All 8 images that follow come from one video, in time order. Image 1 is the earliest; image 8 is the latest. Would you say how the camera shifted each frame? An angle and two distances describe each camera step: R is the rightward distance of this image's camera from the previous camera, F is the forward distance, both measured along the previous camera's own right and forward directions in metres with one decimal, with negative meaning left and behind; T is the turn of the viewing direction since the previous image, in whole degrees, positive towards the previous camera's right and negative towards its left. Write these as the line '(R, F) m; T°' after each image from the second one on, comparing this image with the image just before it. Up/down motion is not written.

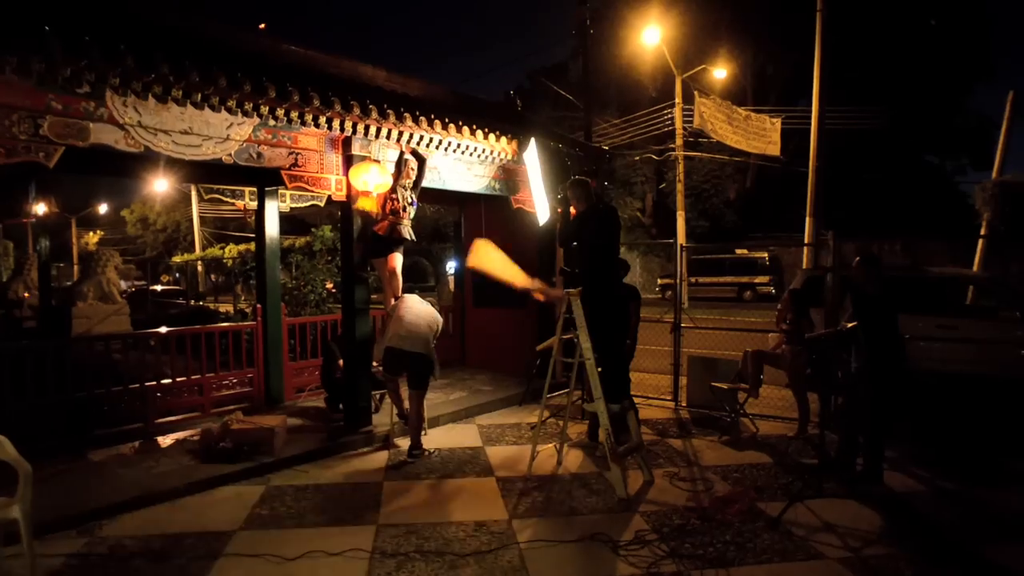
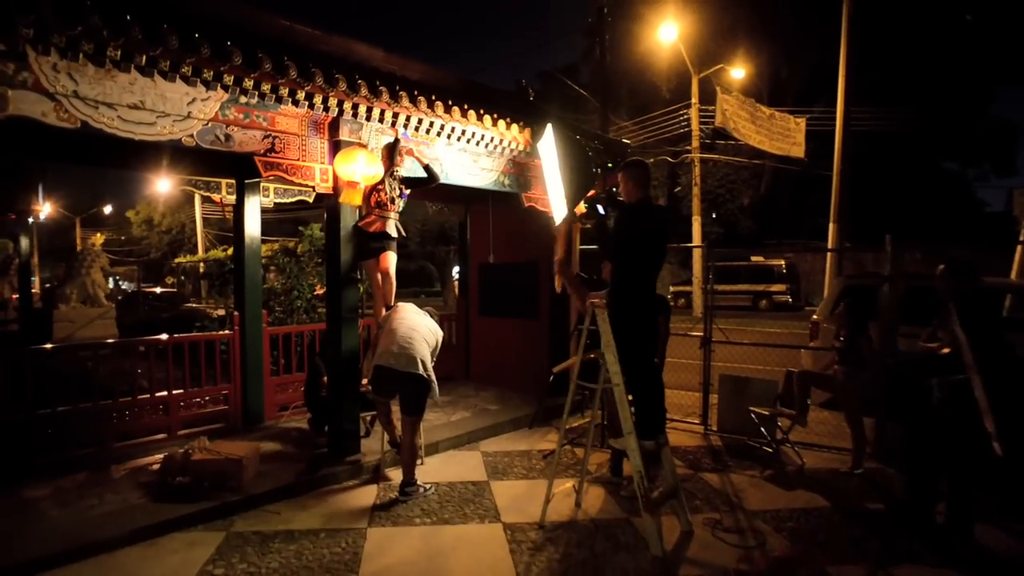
(0.0, +0.9) m; -1°
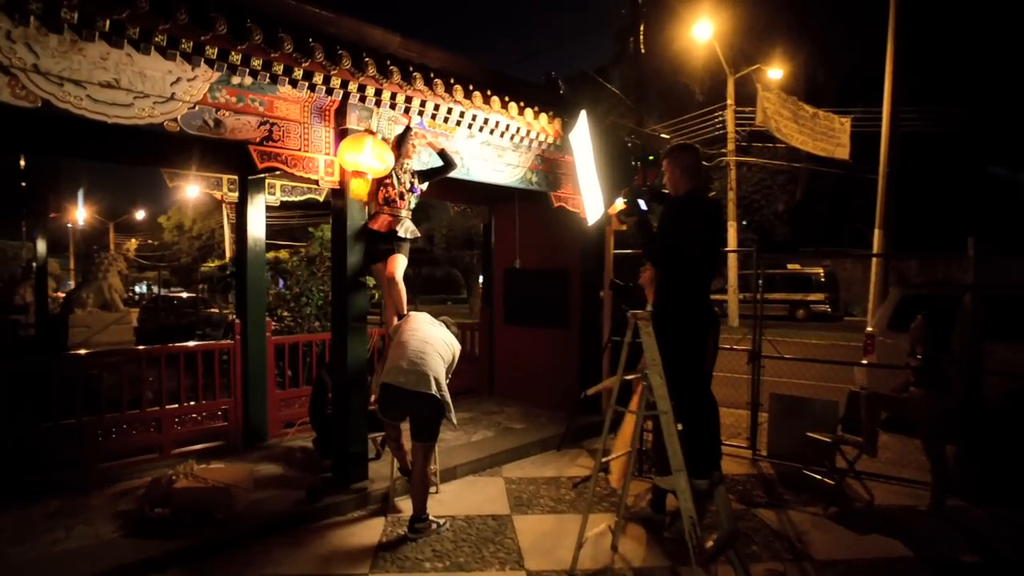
(0.0, +0.6) m; -2°
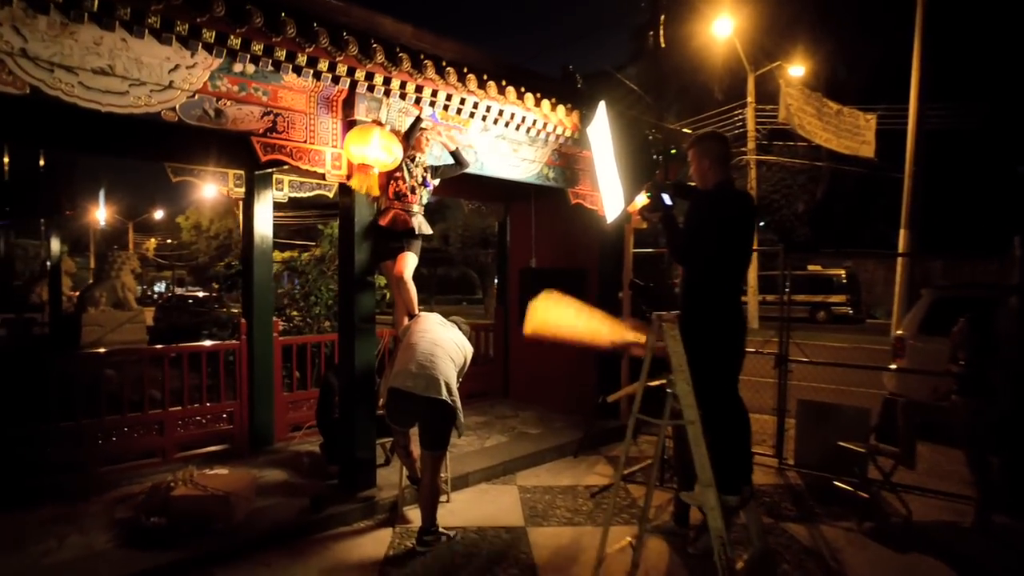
(0.0, +0.2) m; -1°
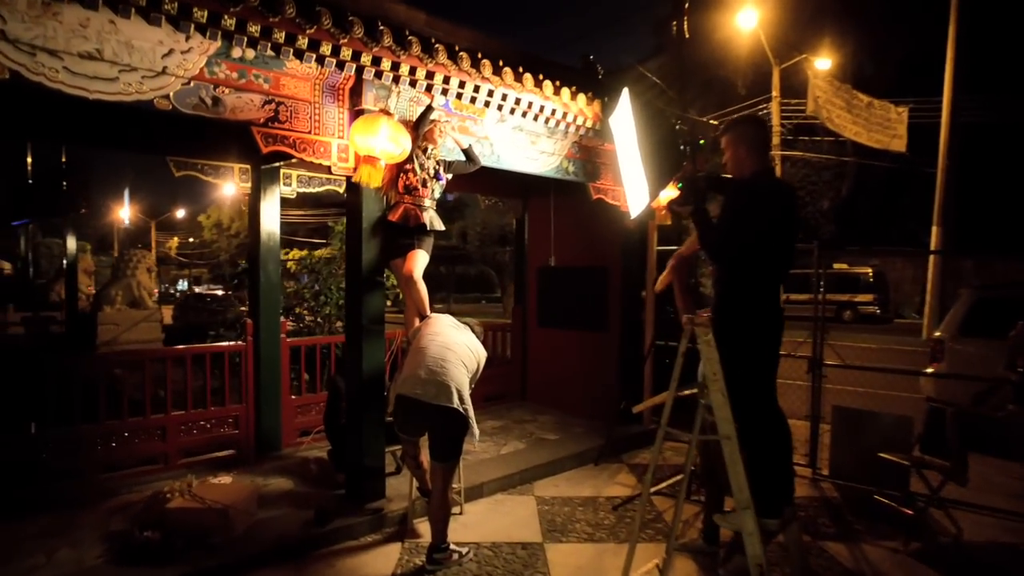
(0.0, +0.3) m; -2°
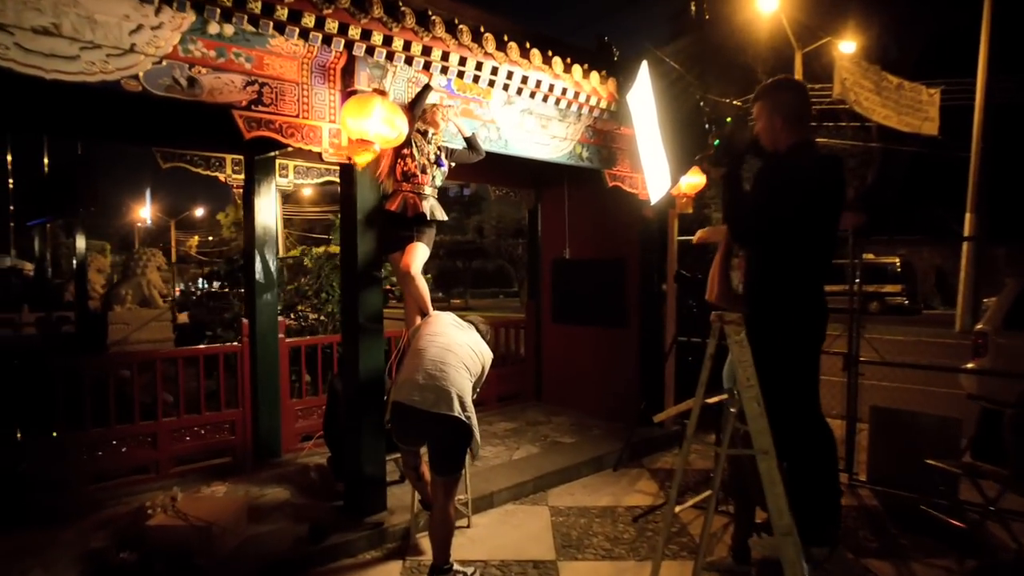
(+0.1, +0.4) m; -2°
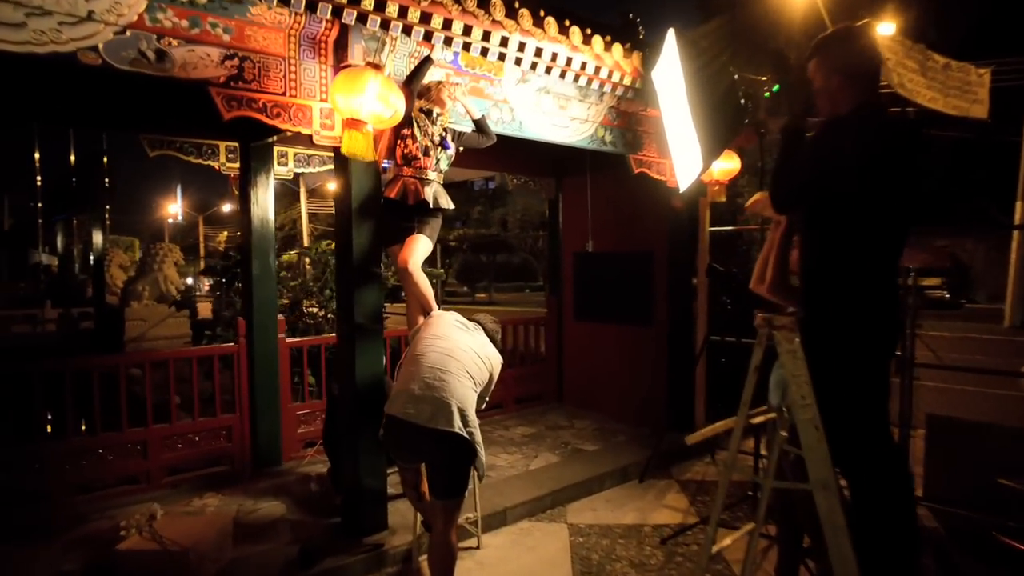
(+0.1, +0.4) m; -2°
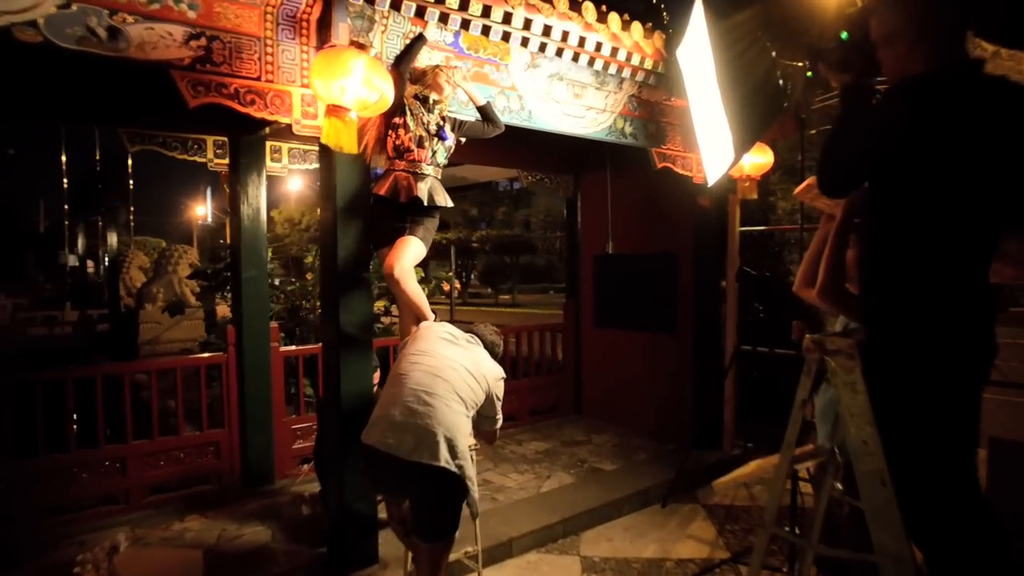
(+0.1, +0.4) m; -2°
